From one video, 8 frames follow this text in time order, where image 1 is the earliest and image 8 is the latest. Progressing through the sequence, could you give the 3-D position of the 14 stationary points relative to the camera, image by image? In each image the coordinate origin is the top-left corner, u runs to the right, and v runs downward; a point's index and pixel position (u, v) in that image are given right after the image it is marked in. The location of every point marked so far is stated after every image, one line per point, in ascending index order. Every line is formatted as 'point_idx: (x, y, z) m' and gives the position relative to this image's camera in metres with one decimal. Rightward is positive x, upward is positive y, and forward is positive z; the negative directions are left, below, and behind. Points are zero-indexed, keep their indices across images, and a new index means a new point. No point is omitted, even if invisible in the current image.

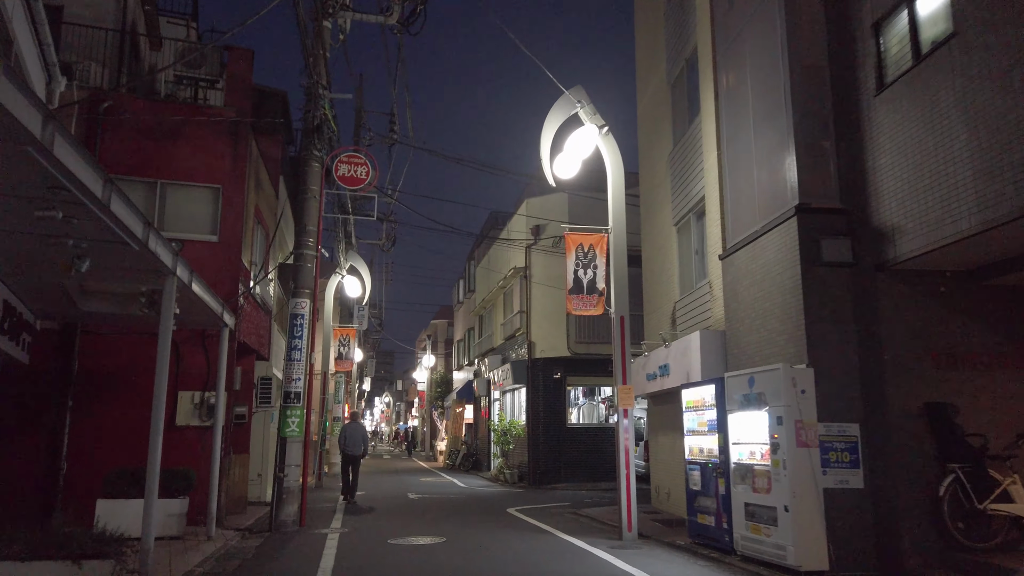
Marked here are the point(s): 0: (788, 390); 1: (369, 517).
0: (+3.4, -1.3, +8.2) m
1: (-3.0, -4.9, +14.2) m
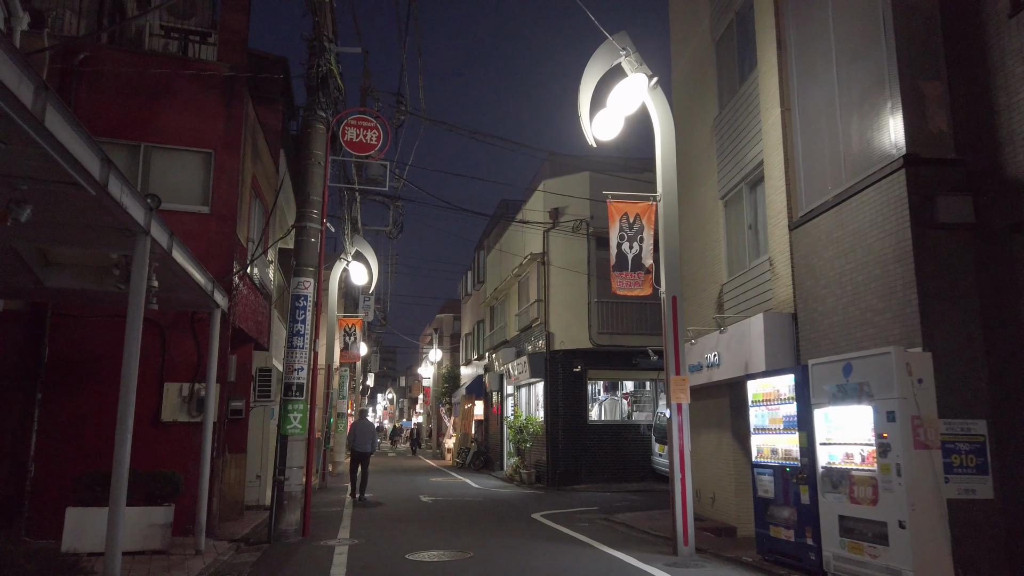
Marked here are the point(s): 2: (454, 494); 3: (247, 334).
0: (+3.9, -0.9, +6.7) m
1: (-2.5, -4.5, +12.7) m
2: (-1.6, -5.6, +18.1) m
3: (-5.1, -0.9, +12.9) m
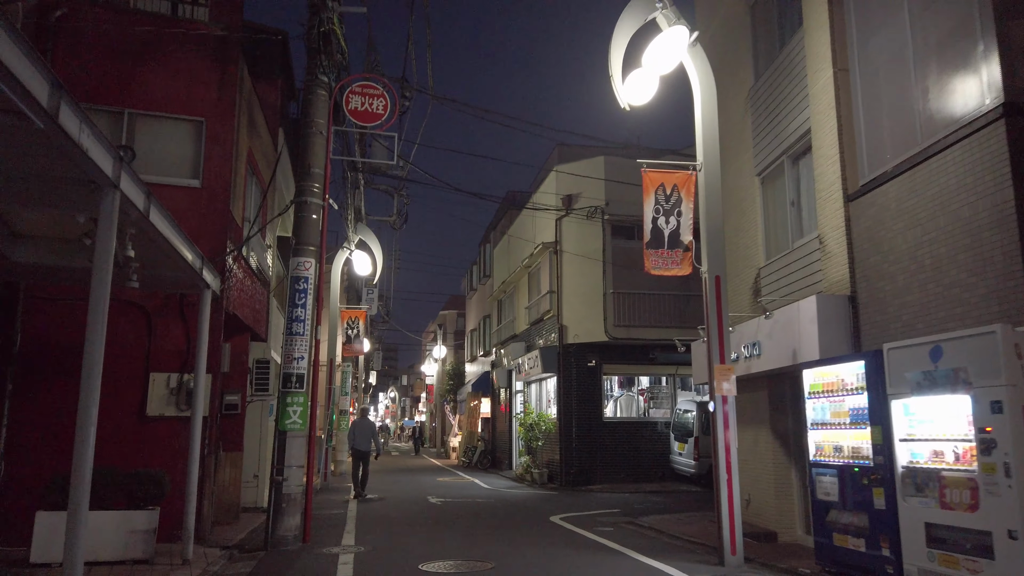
0: (+4.2, -0.6, +5.6) m
1: (-2.2, -4.3, +11.7) m
2: (-1.2, -5.3, +17.1) m
3: (-4.8, -0.6, +11.8) m
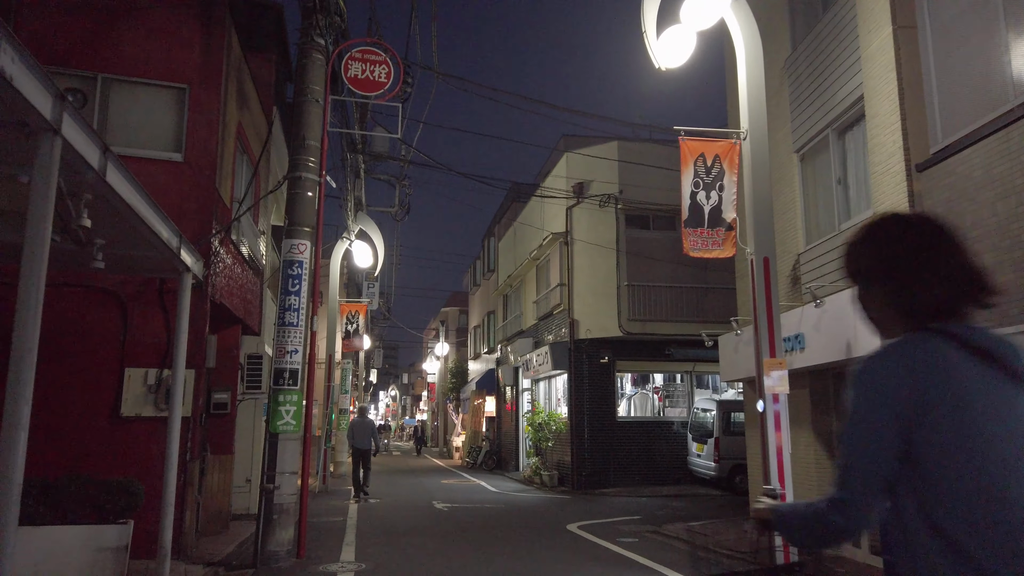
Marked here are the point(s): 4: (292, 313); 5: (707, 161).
0: (+4.5, -0.4, +4.6) m
1: (-1.9, -4.1, +10.6) m
2: (-1.0, -5.1, +16.1) m
3: (-4.6, -0.4, +10.8) m
4: (-2.9, -0.3, +8.8) m
5: (+2.3, +1.5, +8.0) m
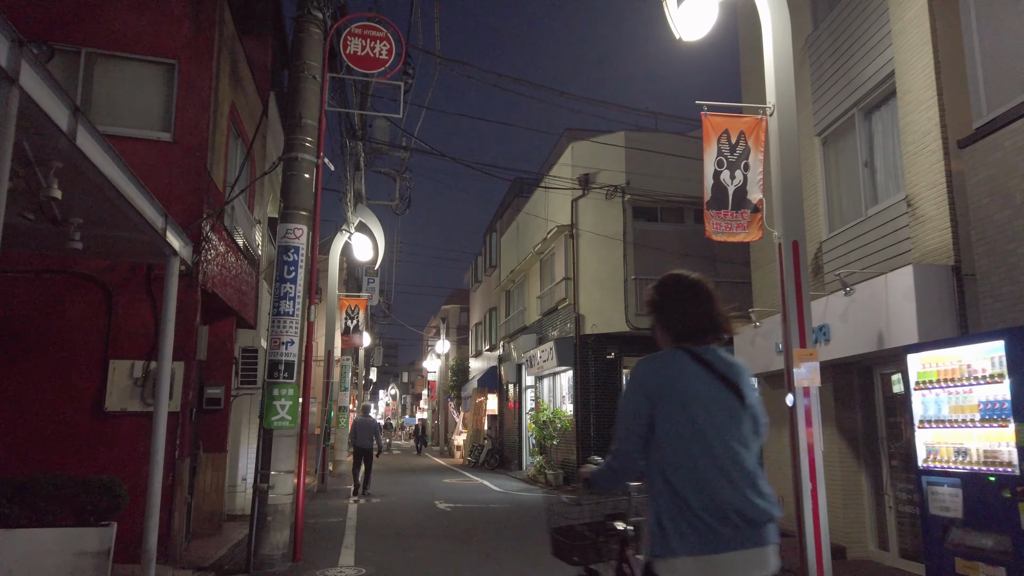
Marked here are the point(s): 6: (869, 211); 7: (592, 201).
0: (+4.6, -0.3, +4.1) m
1: (-1.8, -3.9, +10.1) m
2: (-0.9, -5.0, +15.6) m
3: (-4.5, -0.2, +10.3) m
4: (-2.8, -0.2, +8.3) m
5: (+2.5, +1.7, +7.4) m
6: (+4.9, +1.1, +9.0) m
7: (+2.3, +2.5, +18.9) m
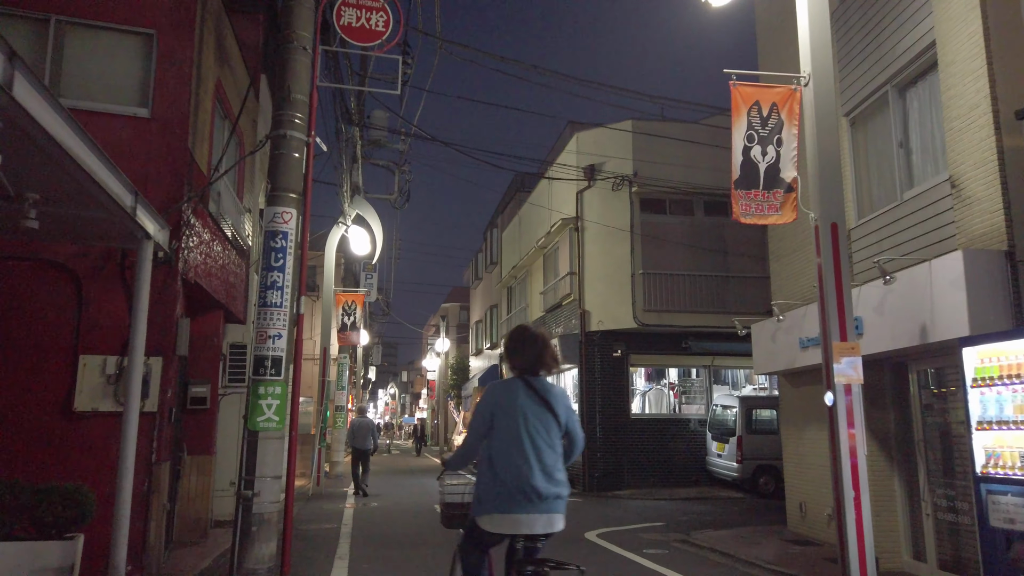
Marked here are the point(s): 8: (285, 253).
0: (+4.7, -0.2, +3.4) m
1: (-1.7, -3.8, +9.4) m
2: (-0.8, -4.8, +14.9) m
3: (-4.4, -0.1, +9.6) m
4: (-2.7, 0.0, +7.6) m
5: (+2.6, +1.8, +6.8) m
6: (+5.0, +1.2, +8.4) m
7: (+2.4, +2.6, +18.2) m
8: (-2.6, +0.4, +7.7) m
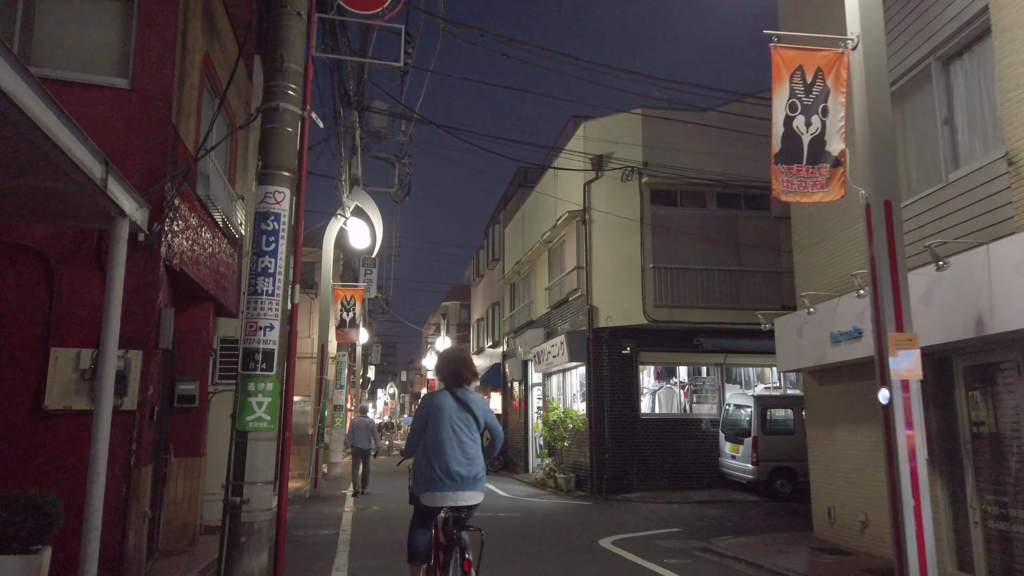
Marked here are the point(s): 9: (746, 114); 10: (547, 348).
0: (+4.8, 0.0, +2.7) m
1: (-1.6, -3.6, +8.8) m
2: (-0.7, -4.7, +14.2) m
3: (-4.2, 0.0, +8.9) m
4: (-2.6, +0.1, +6.9) m
5: (+2.7, +1.9, +6.1) m
6: (+5.1, +1.3, +7.7) m
7: (+2.5, +2.7, +17.5) m
8: (-2.5, +0.5, +7.0) m
9: (+6.2, +4.7, +17.8) m
10: (+1.0, -1.7, +19.4) m
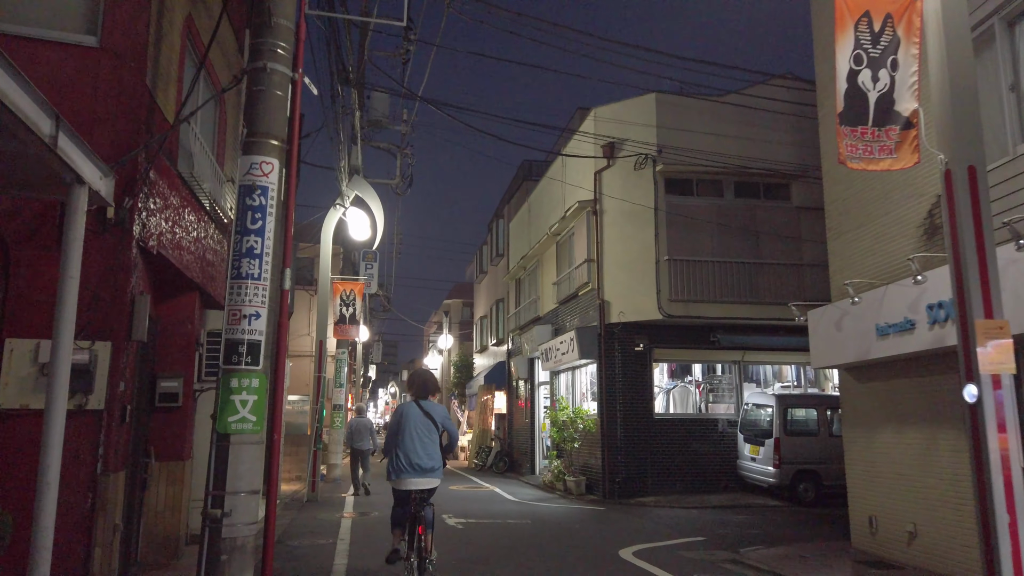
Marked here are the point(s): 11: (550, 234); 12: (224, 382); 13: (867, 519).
0: (+5.0, +0.1, +1.9) m
1: (-1.4, -3.5, +7.9) m
2: (-0.5, -4.5, +13.4) m
3: (-4.0, +0.2, +8.1) m
4: (-2.4, +0.3, +6.1) m
5: (+2.9, +2.1, +5.3) m
6: (+5.3, +1.5, +6.9) m
7: (+2.7, +2.9, +16.7) m
8: (-2.3, +0.7, +6.2) m
9: (+6.4, +4.8, +16.9) m
10: (+1.2, -1.6, +18.6) m
11: (+1.1, +1.6, +19.6) m
12: (-2.6, -0.9, +6.0) m
13: (+5.0, -3.2, +9.3) m
